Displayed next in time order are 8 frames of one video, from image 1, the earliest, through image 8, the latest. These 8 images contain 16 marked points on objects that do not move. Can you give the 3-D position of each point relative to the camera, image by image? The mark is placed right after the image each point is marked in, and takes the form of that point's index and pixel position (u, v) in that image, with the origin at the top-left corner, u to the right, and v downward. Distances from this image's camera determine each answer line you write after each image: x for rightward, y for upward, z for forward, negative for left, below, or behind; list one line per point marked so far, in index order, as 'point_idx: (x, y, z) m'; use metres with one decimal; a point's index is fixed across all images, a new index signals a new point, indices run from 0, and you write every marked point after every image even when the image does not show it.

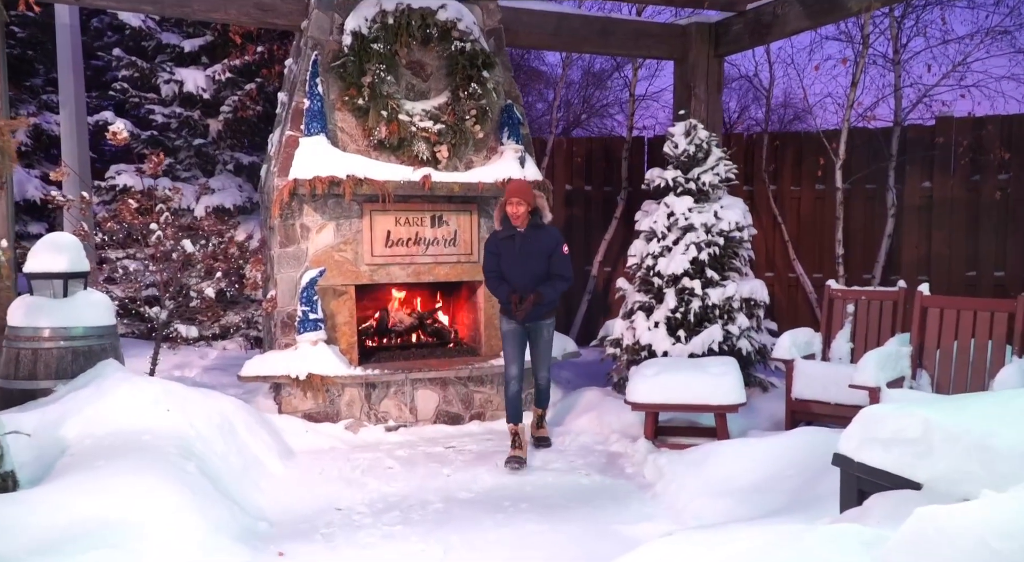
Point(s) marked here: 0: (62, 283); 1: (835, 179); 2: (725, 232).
0: (-2.6, 0.0, +4.2) m
1: (+2.8, +0.9, +6.7) m
2: (+1.5, +0.3, +5.3) m
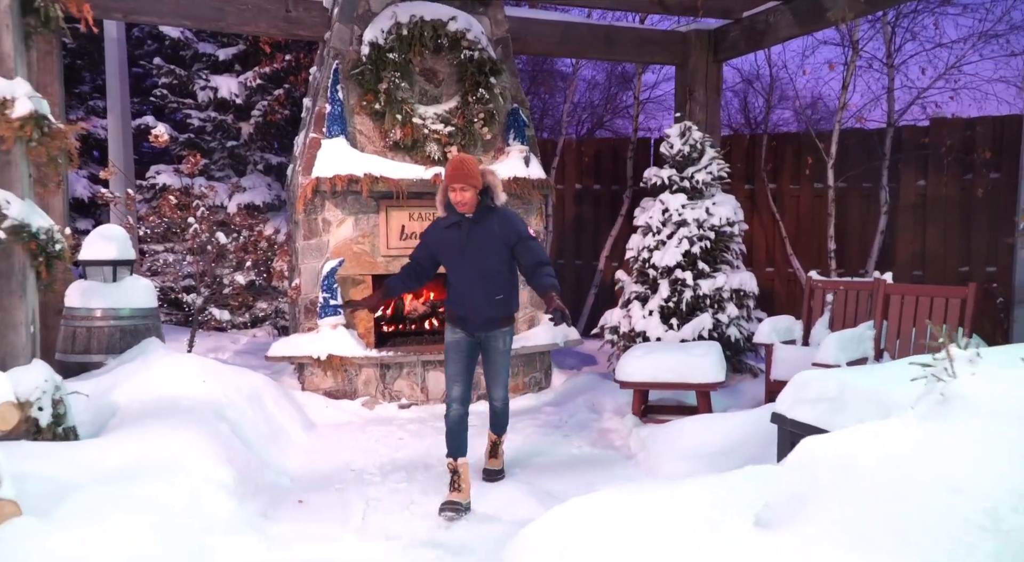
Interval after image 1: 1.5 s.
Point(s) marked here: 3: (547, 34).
0: (-2.6, +0.1, +4.7) m
1: (+2.9, +1.0, +7.0) m
2: (+1.5, +0.4, +5.6) m
3: (+0.3, +2.1, +6.4) m
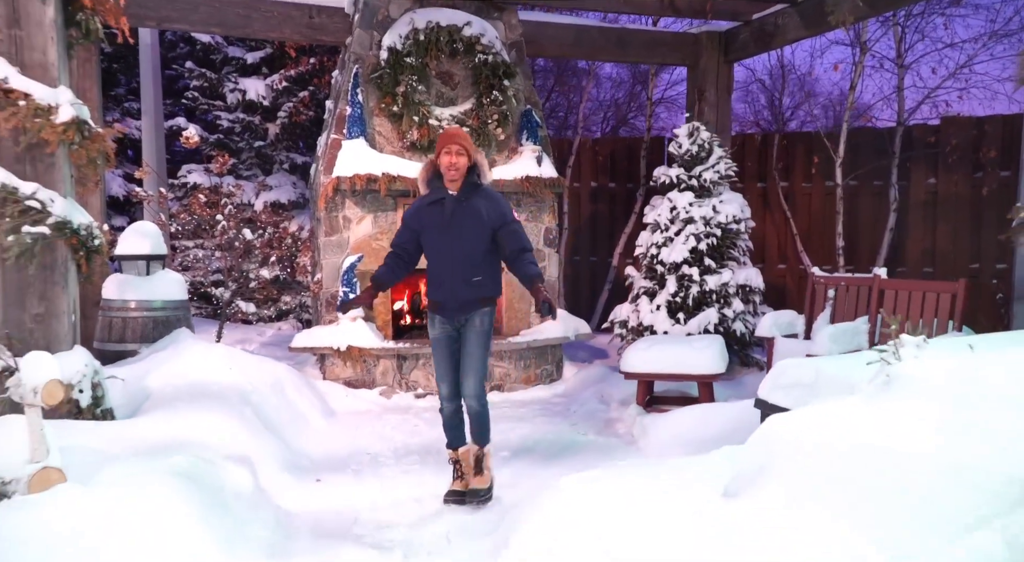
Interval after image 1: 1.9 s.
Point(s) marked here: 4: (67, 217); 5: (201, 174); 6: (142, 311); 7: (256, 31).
0: (-2.5, +0.1, +5.0) m
1: (+3.1, +1.0, +7.1) m
2: (+1.6, +0.4, +5.8) m
3: (+0.4, +2.2, +6.6) m
4: (-2.2, +0.3, +3.6) m
5: (-3.4, +1.2, +8.2) m
6: (-2.4, -0.2, +4.8) m
7: (-2.1, +2.0, +6.0) m
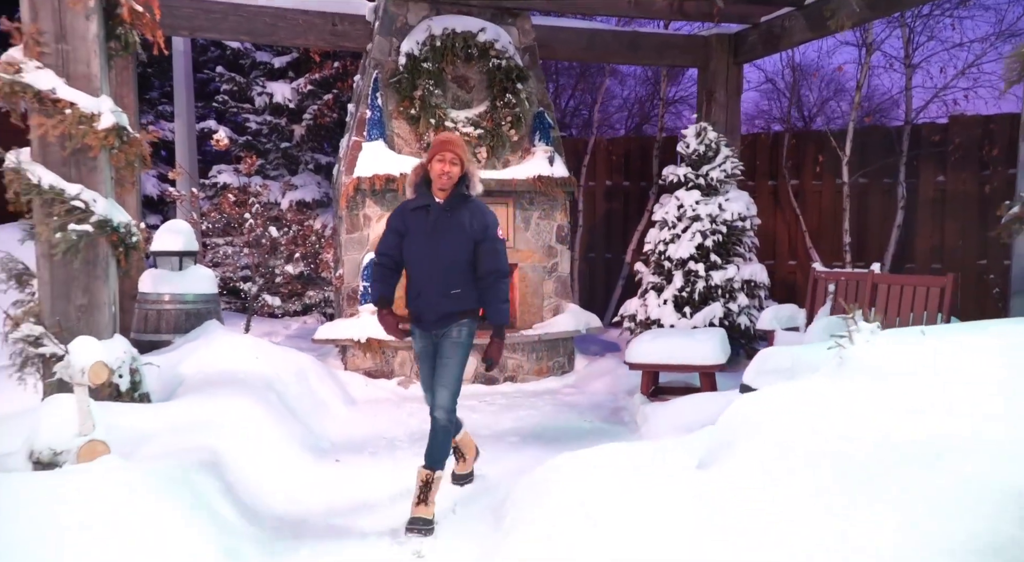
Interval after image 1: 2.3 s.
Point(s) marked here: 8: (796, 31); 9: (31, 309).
0: (-2.4, +0.2, +5.4) m
1: (+3.2, +1.0, +7.2) m
2: (+1.7, +0.5, +6.0) m
3: (+0.6, +2.2, +6.8) m
4: (-2.1, +0.3, +3.9) m
5: (-3.3, +1.2, +8.6) m
6: (-2.3, -0.2, +5.2) m
7: (-2.0, +2.1, +6.4) m
8: (+2.3, +2.1, +6.1) m
9: (-2.6, -0.2, +4.0) m
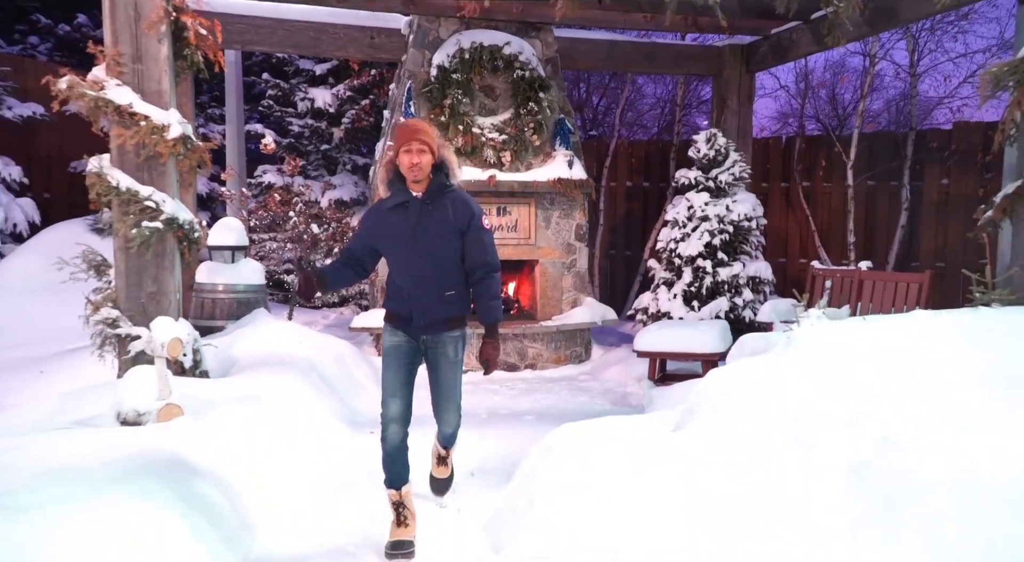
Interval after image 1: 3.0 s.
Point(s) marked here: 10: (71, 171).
0: (-2.3, +0.2, +5.9) m
1: (+3.5, +1.1, +7.6) m
2: (+1.9, +0.5, +6.4) m
3: (+0.8, +2.2, +7.3) m
4: (-2.0, +0.4, +4.5) m
5: (-3.0, +1.3, +9.2) m
6: (-2.2, -0.1, +5.8) m
7: (-1.7, +2.2, +6.9) m
8: (+2.5, +2.1, +6.5) m
9: (-2.5, -0.1, +4.6) m
10: (-5.8, +1.5, +9.8) m
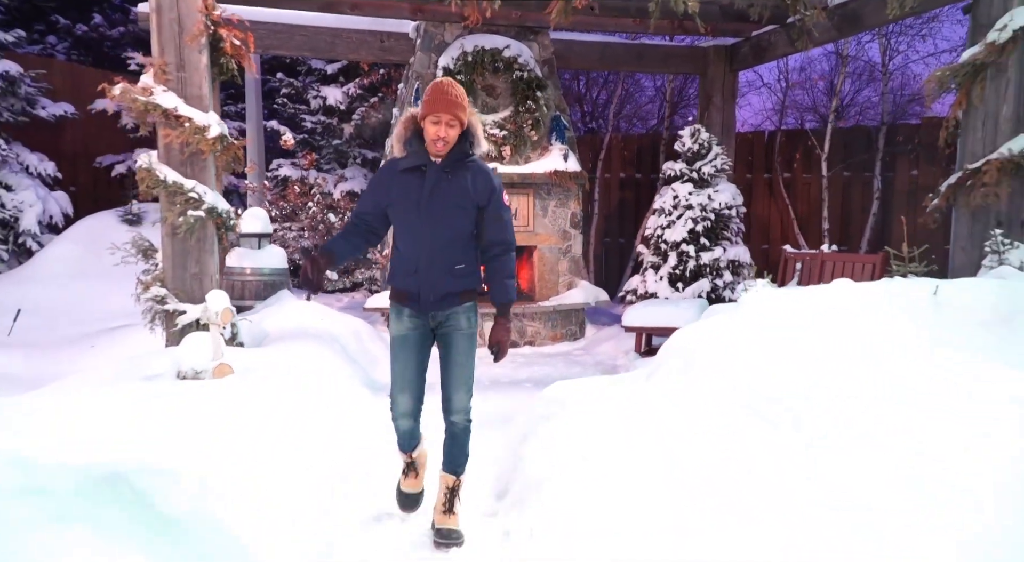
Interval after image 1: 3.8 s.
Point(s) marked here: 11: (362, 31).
0: (-2.3, +0.4, +6.6) m
1: (+3.5, +1.2, +8.2) m
2: (+1.9, +0.7, +7.0) m
3: (+0.8, +2.4, +7.8) m
4: (-2.0, +0.5, +5.1) m
5: (-3.0, +1.5, +9.8) m
6: (-2.2, 0.0, +6.4) m
7: (-1.8, +2.3, +7.5) m
8: (+2.5, +2.3, +7.1) m
9: (-2.5, 0.0, +5.2) m
10: (-5.8, +1.6, +10.4) m
11: (-1.5, +2.5, +7.5) m
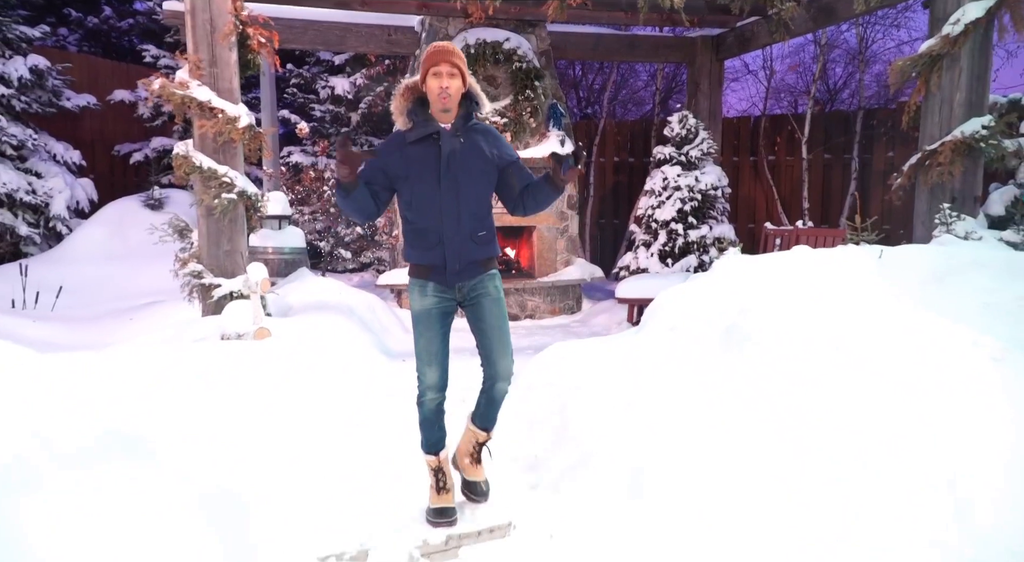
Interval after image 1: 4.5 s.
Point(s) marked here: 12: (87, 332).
0: (-2.2, +0.6, +7.1) m
1: (+3.5, +1.5, +8.7) m
2: (+1.9, +0.9, +7.5) m
3: (+0.8, +2.7, +8.3) m
4: (-2.0, +0.7, +5.6) m
5: (-3.0, +1.8, +10.3) m
6: (-2.2, +0.3, +6.9) m
7: (-1.8, +2.5, +8.0) m
8: (+2.5, +2.5, +7.6) m
9: (-2.5, +0.2, +5.7) m
10: (-5.8, +1.9, +10.9) m
11: (-1.5, +2.8, +8.0) m
12: (-3.4, -0.4, +6.0) m
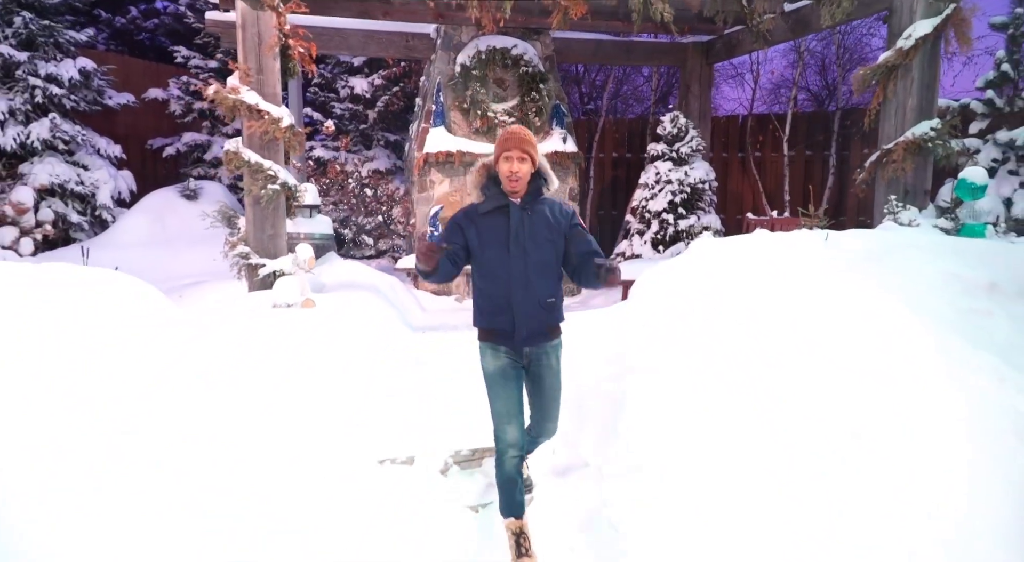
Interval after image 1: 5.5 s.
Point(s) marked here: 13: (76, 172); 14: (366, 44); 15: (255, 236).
0: (-2.2, +0.8, +7.9) m
1: (+3.5, +1.7, +9.5) m
2: (+2.0, +1.1, +8.3) m
3: (+0.9, +2.9, +9.1) m
4: (-2.0, +0.9, +6.4) m
5: (-2.9, +2.0, +11.1) m
6: (-2.1, +0.4, +7.7) m
7: (-1.7, +2.7, +8.8) m
8: (+2.6, +2.7, +8.3) m
9: (-2.4, +0.4, +6.6) m
10: (-5.7, +2.1, +11.7) m
11: (-1.5, +3.0, +8.8) m
12: (-3.4, -0.2, +6.8) m
13: (-5.4, +1.3, +9.2) m
14: (-1.7, +2.8, +8.8) m
15: (-2.3, +0.4, +6.5) m
